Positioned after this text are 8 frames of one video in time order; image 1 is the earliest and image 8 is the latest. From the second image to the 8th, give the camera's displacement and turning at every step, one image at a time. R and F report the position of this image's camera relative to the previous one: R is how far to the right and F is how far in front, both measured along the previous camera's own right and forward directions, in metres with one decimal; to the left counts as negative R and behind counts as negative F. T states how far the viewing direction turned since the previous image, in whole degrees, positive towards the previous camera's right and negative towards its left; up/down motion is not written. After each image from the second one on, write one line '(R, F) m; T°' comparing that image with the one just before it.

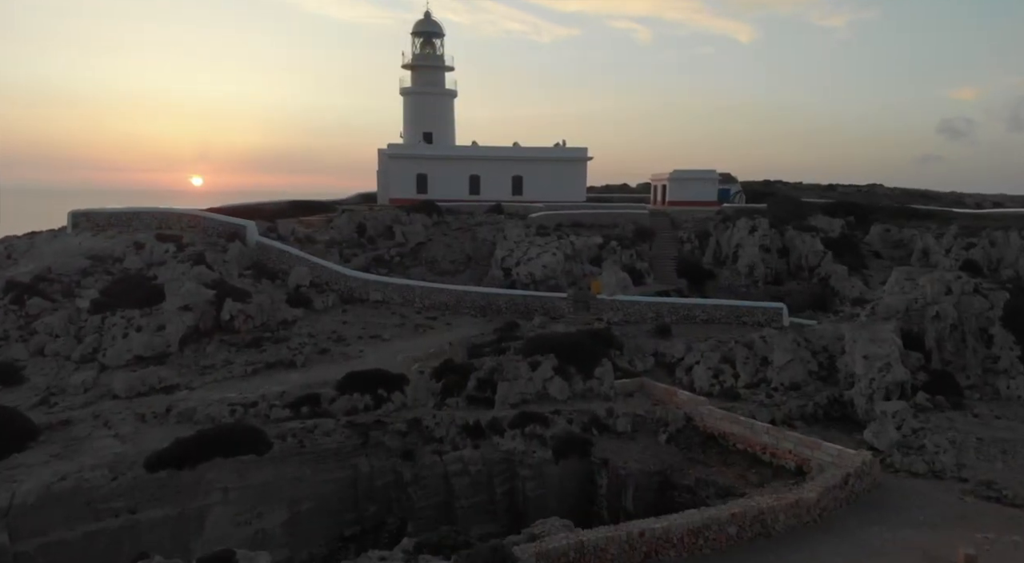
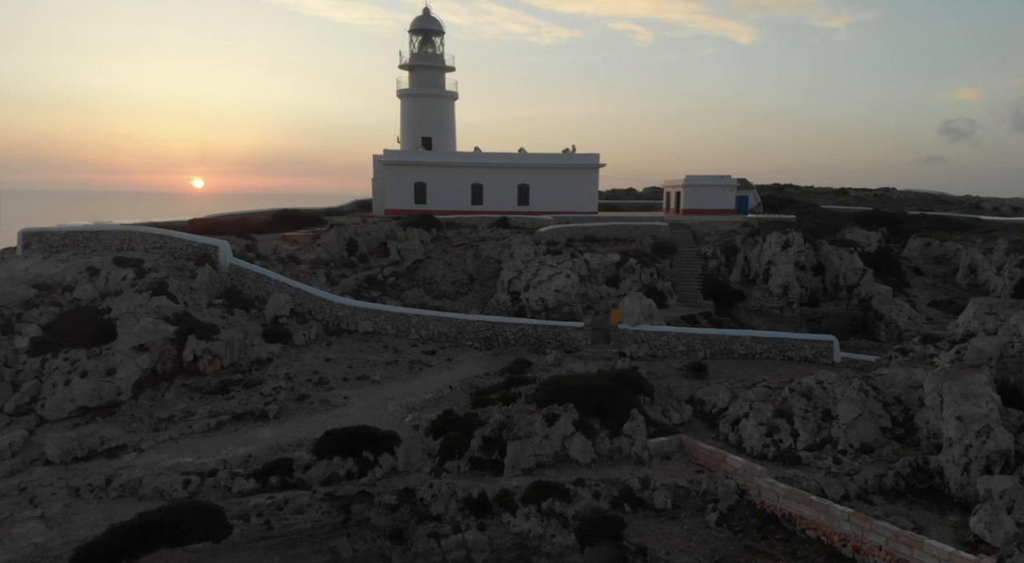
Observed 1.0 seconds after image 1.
(-0.2, +2.4) m; 0°
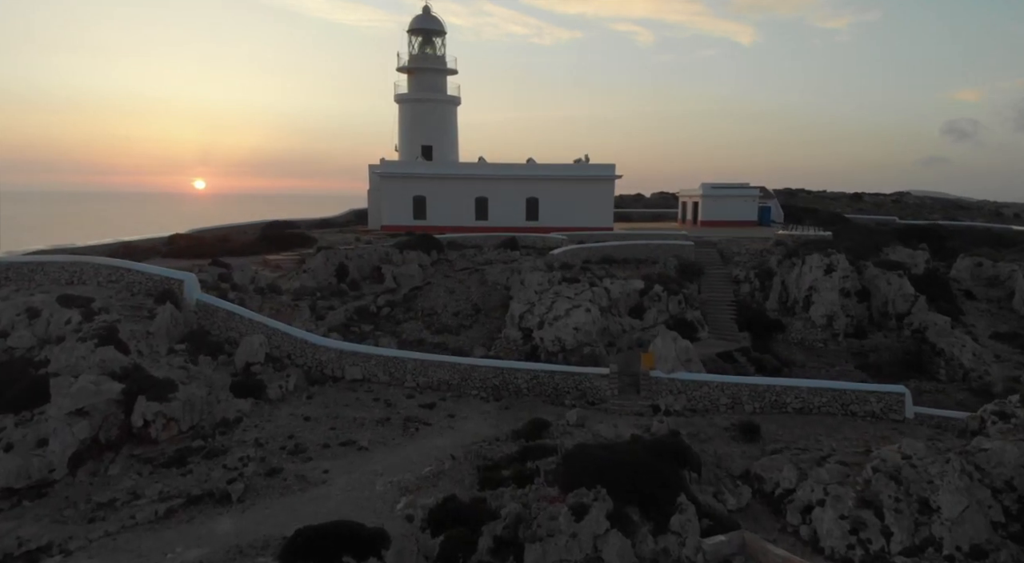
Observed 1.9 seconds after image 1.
(-0.3, +2.5) m; 0°
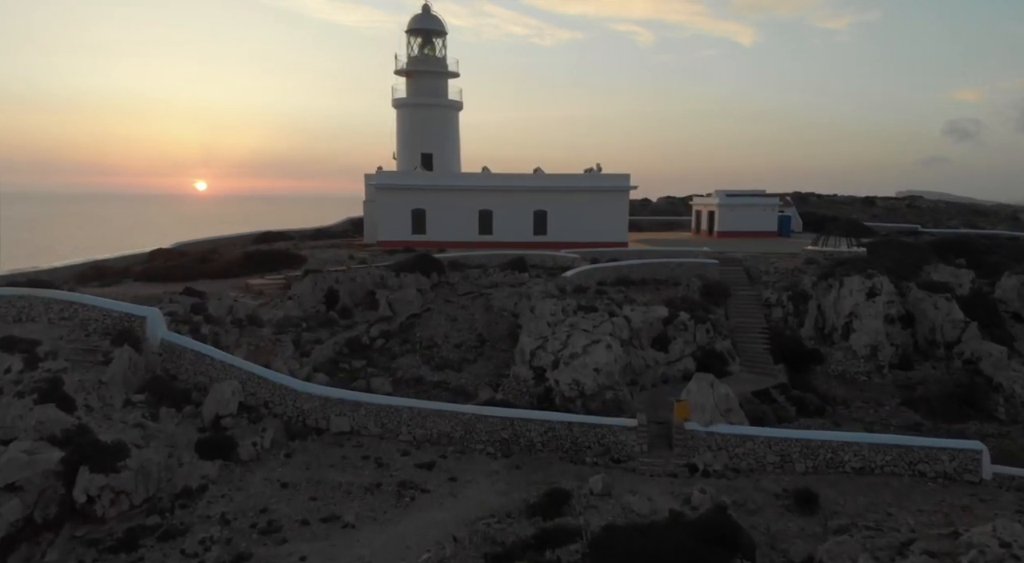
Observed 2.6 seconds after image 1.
(-0.2, +2.0) m; 0°
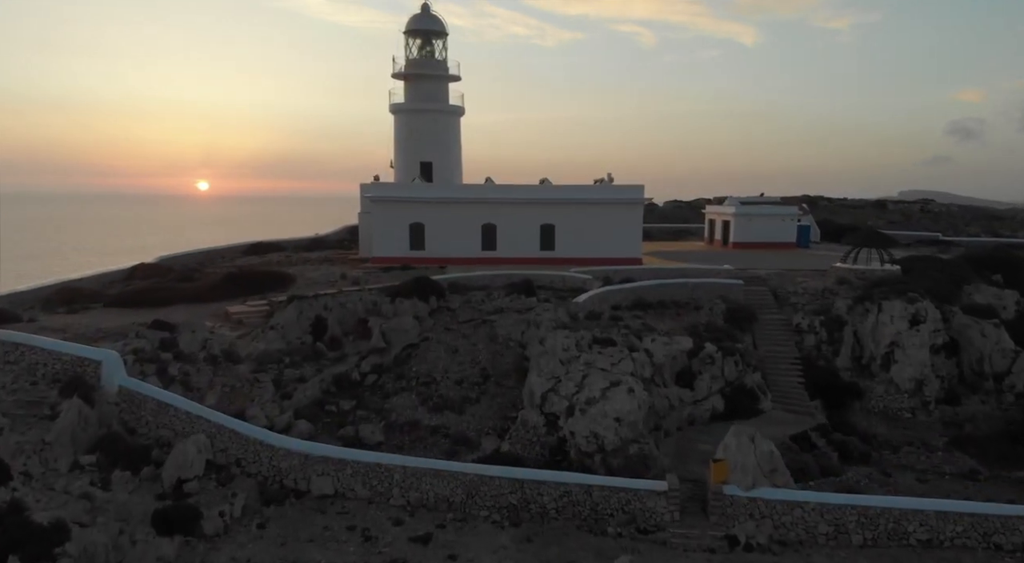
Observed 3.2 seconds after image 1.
(-0.1, +1.7) m; 0°
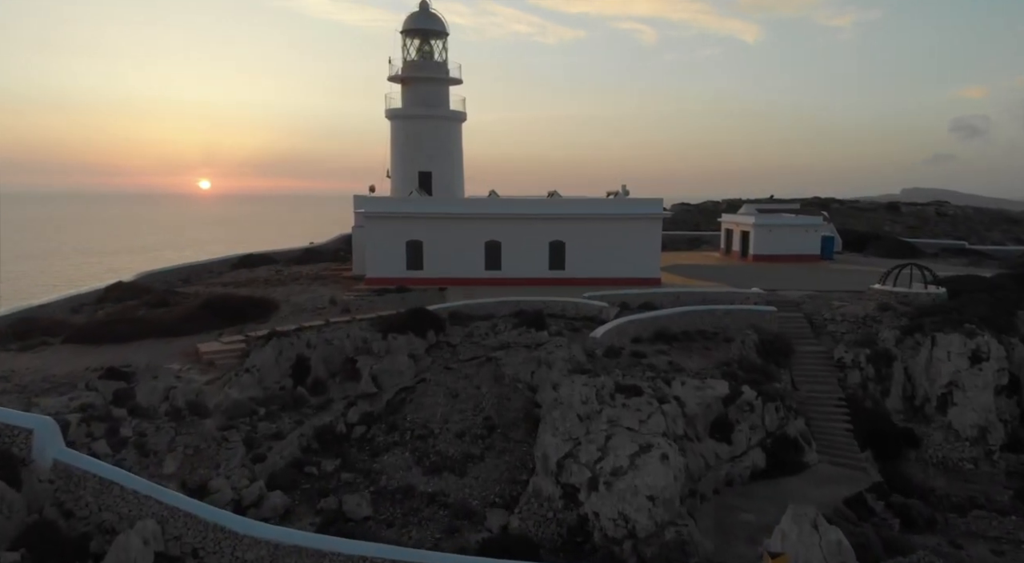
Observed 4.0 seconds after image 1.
(-0.2, +2.0) m; 0°
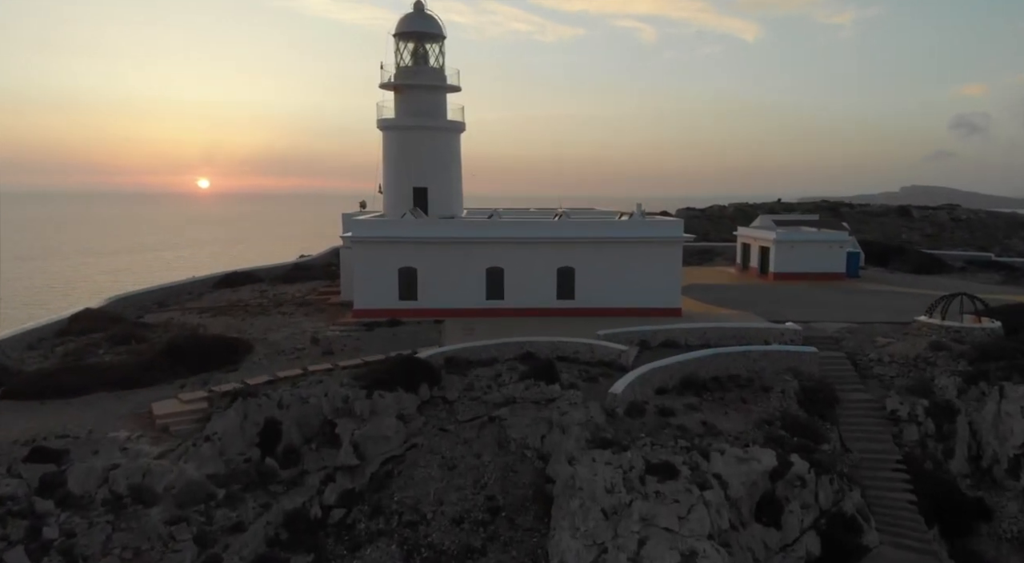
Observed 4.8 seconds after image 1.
(-0.1, +2.1) m; 0°
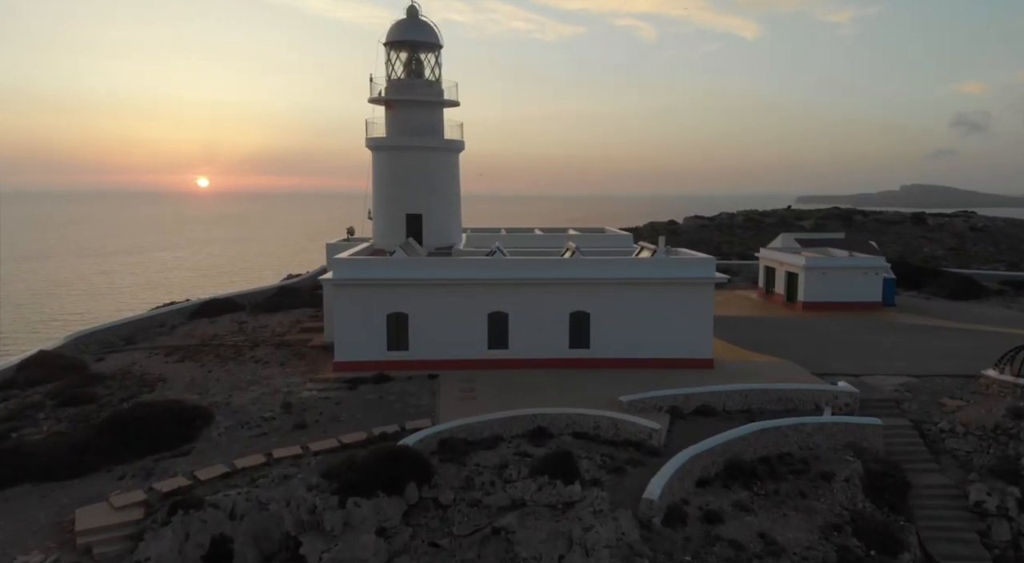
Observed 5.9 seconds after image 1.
(-0.2, +2.5) m; 0°
